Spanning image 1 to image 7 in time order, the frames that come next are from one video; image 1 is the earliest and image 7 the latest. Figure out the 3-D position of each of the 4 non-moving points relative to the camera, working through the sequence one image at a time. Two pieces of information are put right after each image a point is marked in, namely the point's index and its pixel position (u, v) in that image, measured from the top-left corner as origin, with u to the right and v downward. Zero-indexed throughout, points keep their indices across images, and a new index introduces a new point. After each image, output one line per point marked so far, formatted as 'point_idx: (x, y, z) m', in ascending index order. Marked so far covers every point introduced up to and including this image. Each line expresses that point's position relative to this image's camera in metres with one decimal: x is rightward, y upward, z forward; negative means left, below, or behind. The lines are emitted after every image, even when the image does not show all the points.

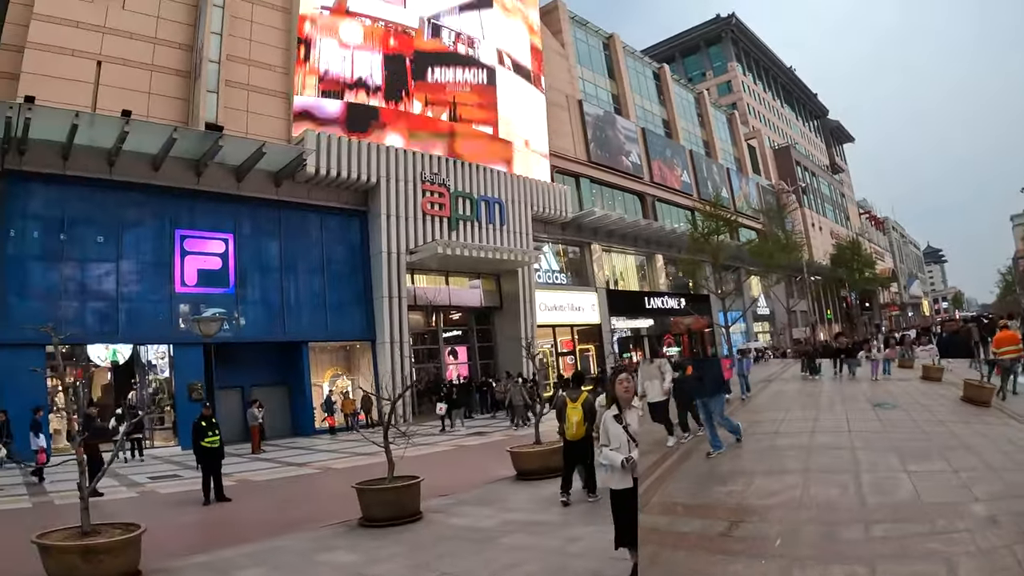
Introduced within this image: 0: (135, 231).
0: (-12.2, +1.9, +19.8) m
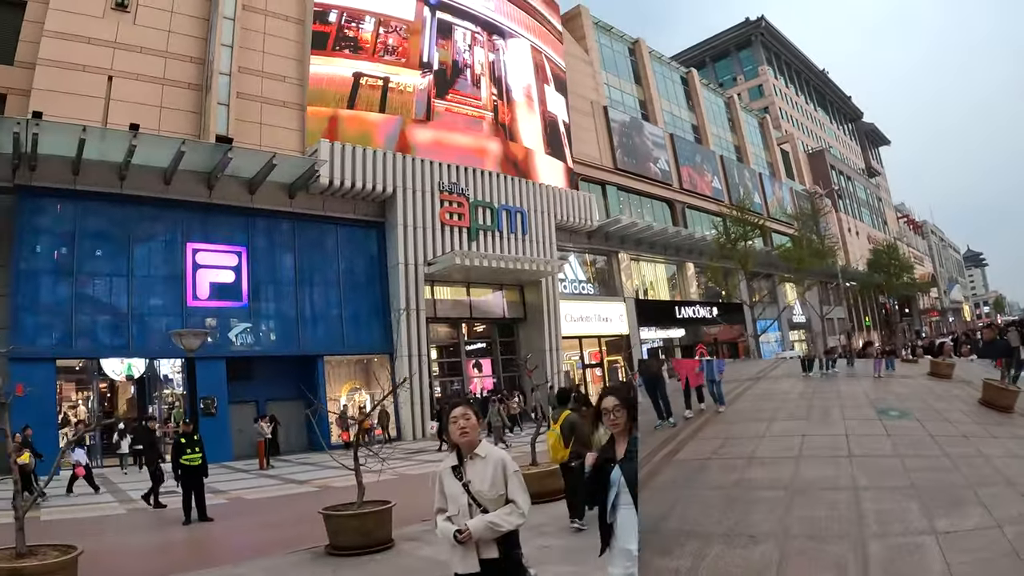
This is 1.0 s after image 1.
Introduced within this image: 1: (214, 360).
0: (-11.6, +1.4, +19.7) m
1: (-9.6, -2.2, +19.9) m
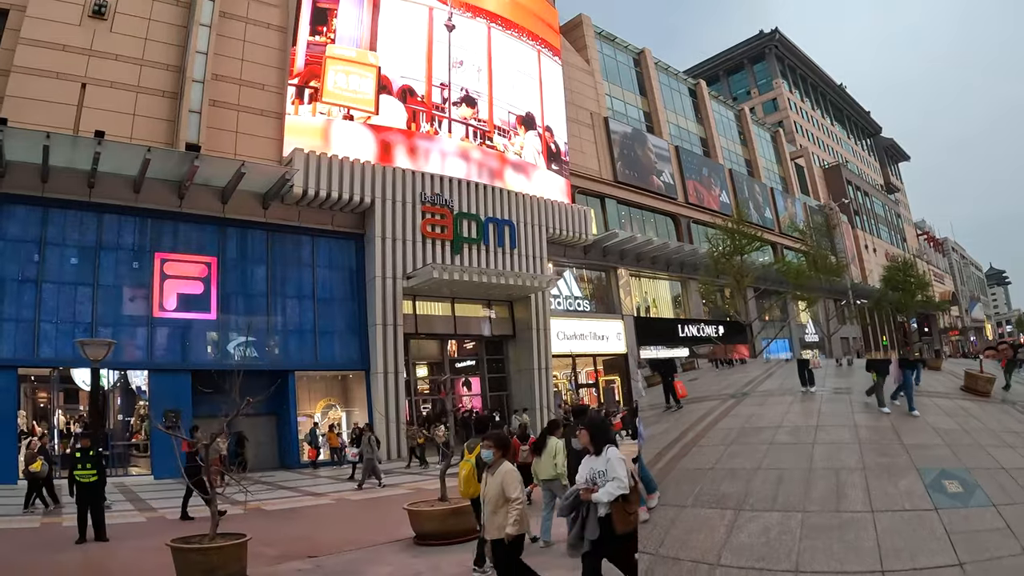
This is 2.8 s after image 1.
0: (-12.2, +1.1, +18.9) m
1: (-10.2, -2.6, +19.0) m
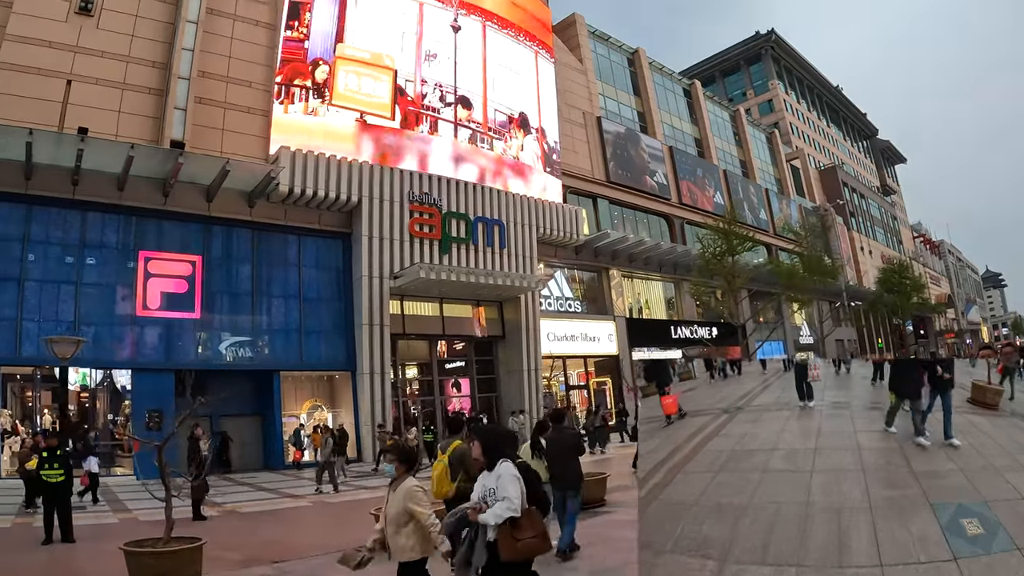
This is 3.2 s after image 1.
0: (-12.5, +1.1, +18.6) m
1: (-10.6, -2.6, +18.8) m
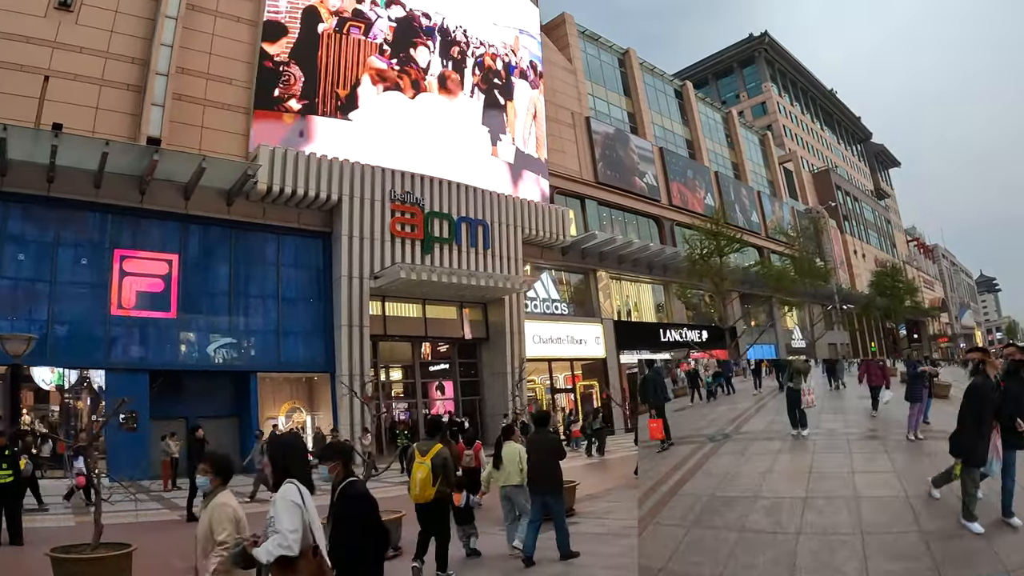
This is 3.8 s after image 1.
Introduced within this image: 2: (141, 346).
0: (-13.1, +1.1, +18.3) m
1: (-11.2, -2.5, +18.4) m
2: (-11.2, -1.7, +18.6) m
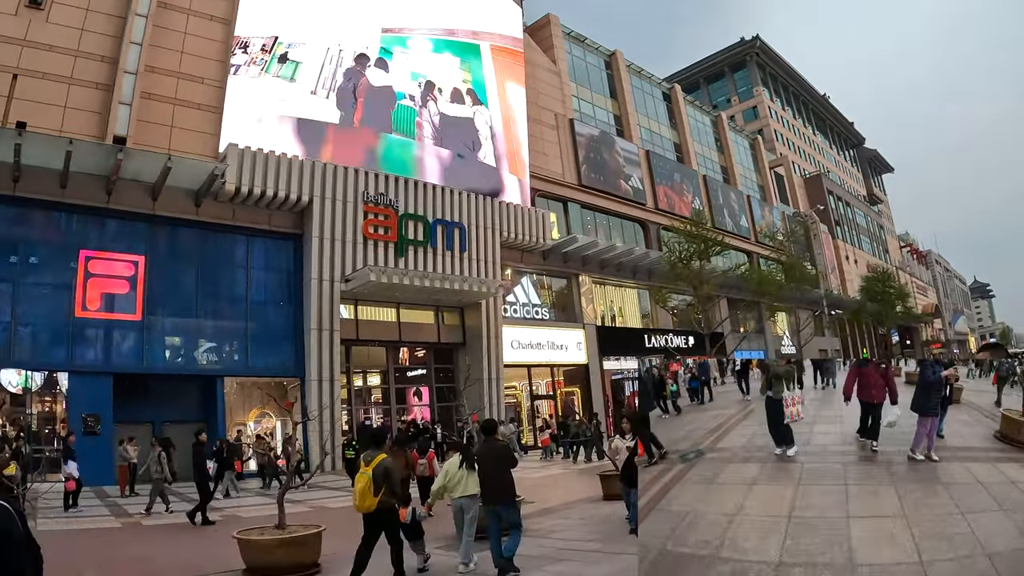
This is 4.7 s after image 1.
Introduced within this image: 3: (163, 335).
0: (-13.9, +1.1, +17.9) m
1: (-12.0, -2.6, +18.0) m
2: (-12.1, -1.8, +18.2) m
3: (-10.8, -1.4, +19.0) m
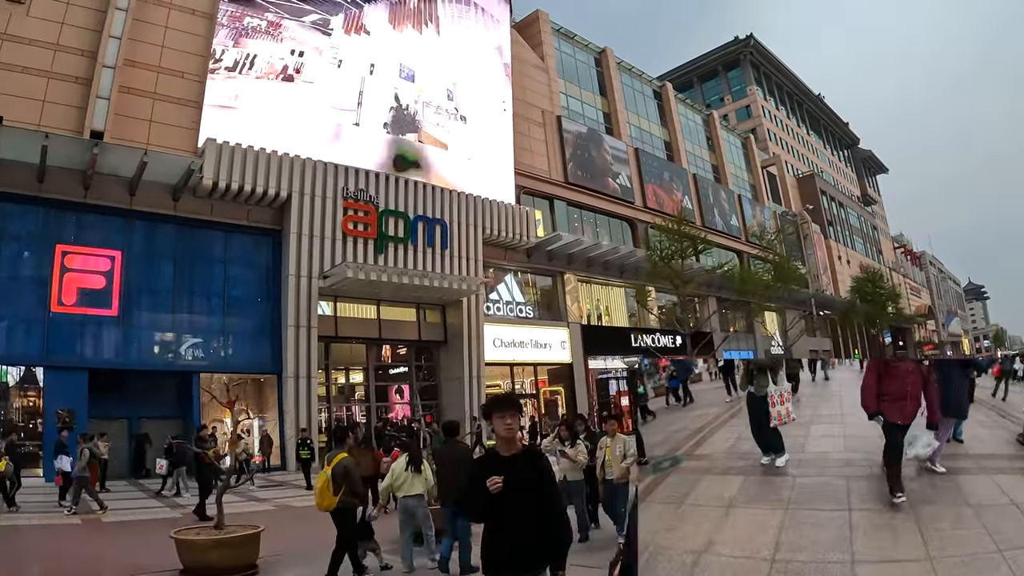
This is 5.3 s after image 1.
0: (-14.6, +1.3, +17.8) m
1: (-12.7, -2.4, +17.9) m
2: (-12.7, -1.6, +18.1) m
3: (-11.5, -1.3, +19.0) m
